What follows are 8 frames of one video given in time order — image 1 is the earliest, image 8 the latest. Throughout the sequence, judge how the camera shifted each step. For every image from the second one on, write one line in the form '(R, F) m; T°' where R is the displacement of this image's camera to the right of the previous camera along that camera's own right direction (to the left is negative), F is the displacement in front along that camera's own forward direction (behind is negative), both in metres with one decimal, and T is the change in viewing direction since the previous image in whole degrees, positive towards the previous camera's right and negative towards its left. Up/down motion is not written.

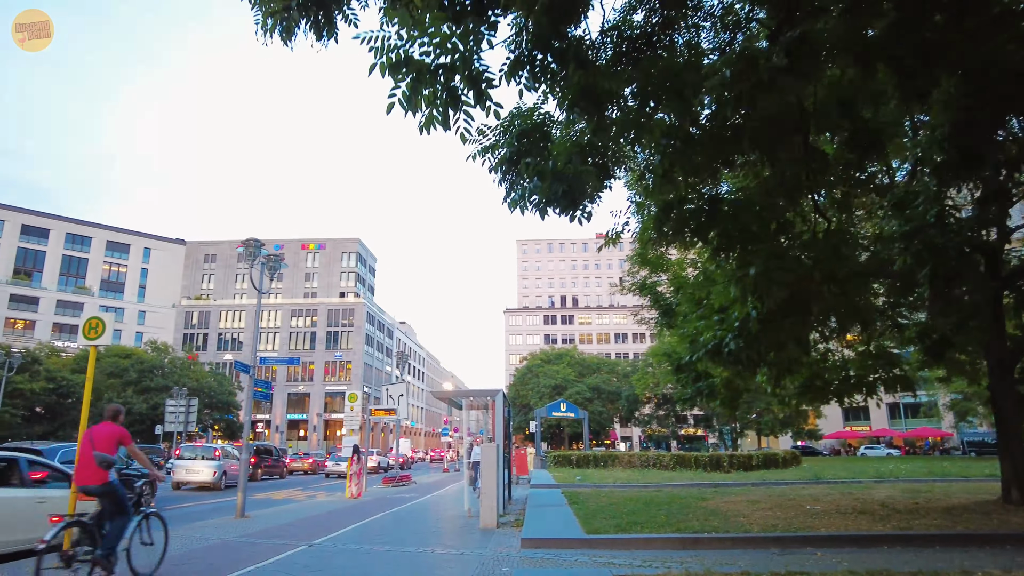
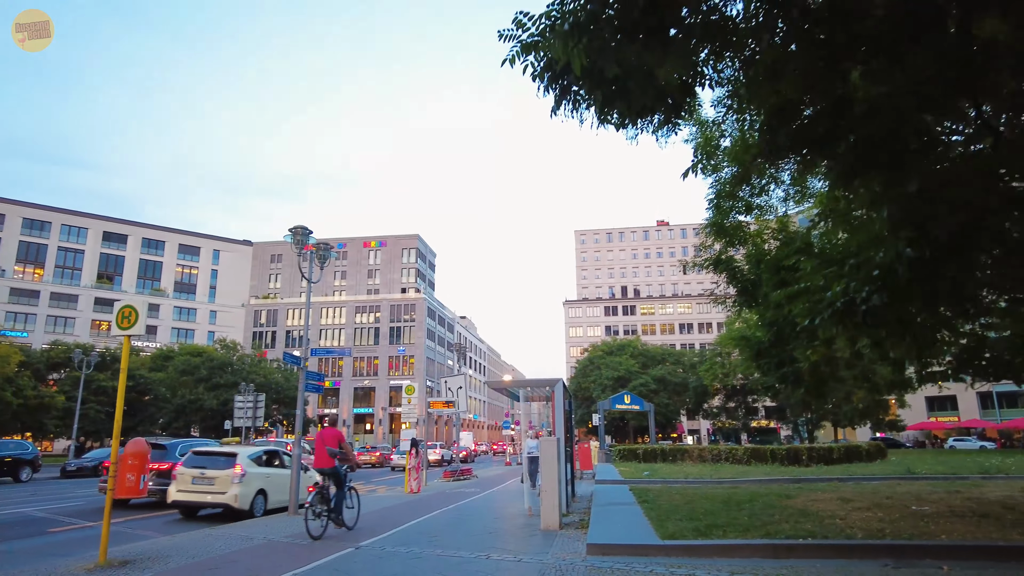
(0.0, +0.9) m; -5°
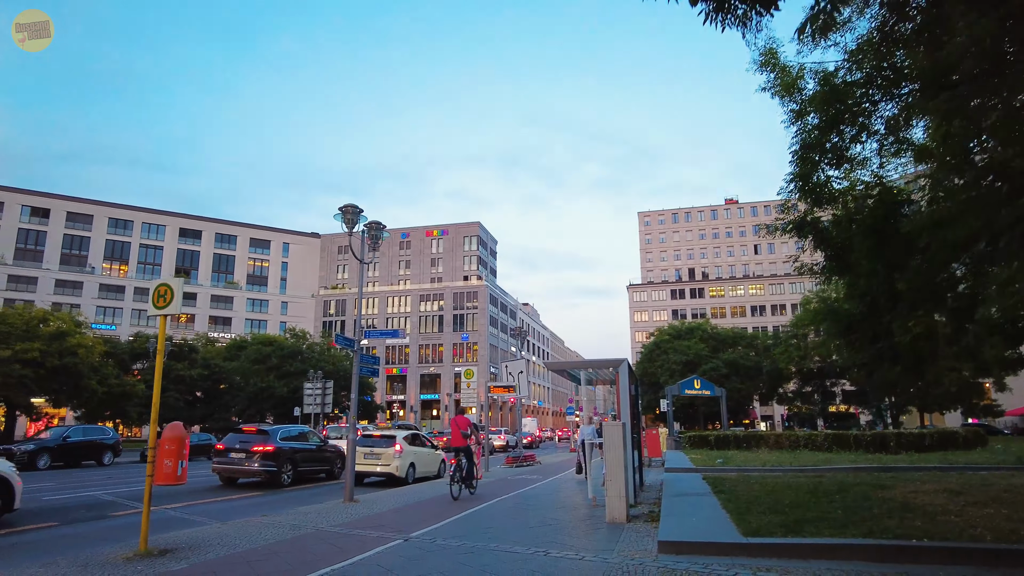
(+0.1, +0.8) m; -6°
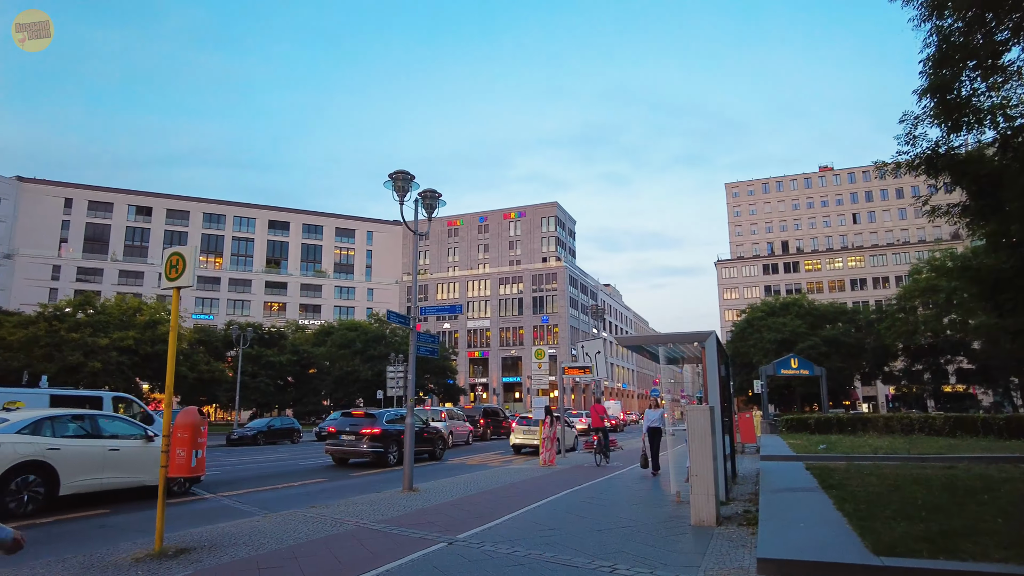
(+0.3, +1.3) m; -7°
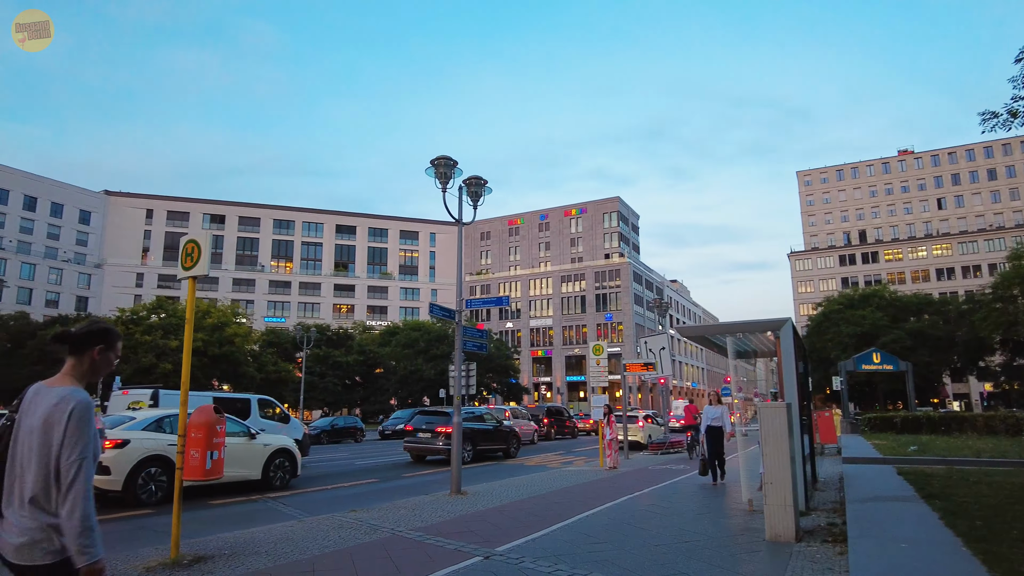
(+0.2, +0.8) m; -6°
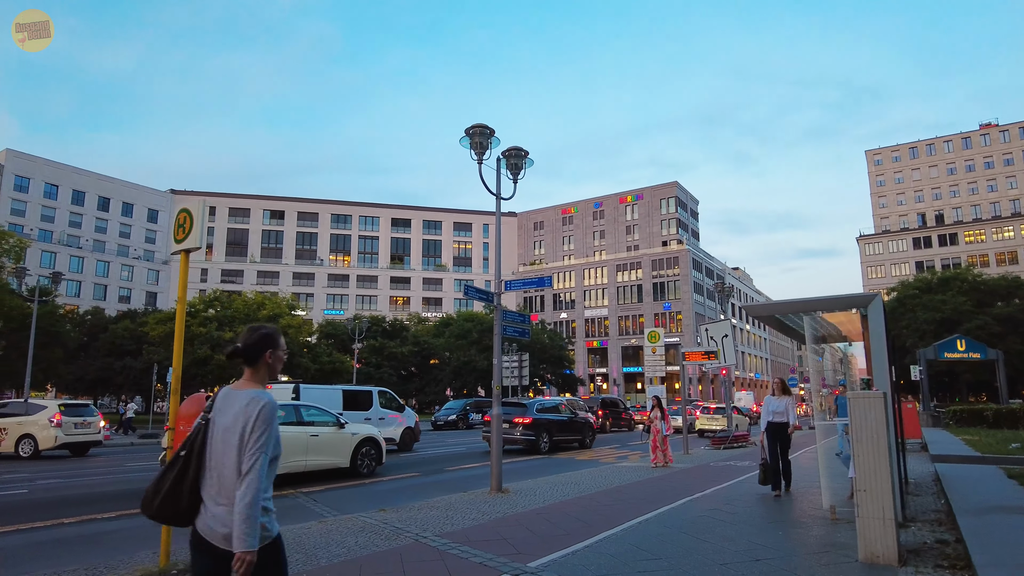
(+0.2, +1.0) m; -5°
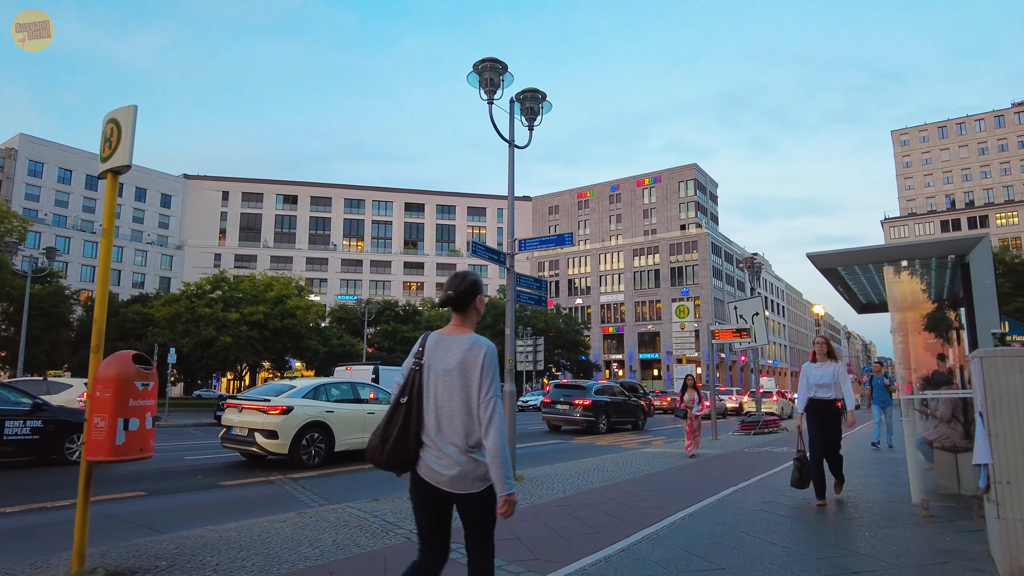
(0.0, +1.3) m; -1°
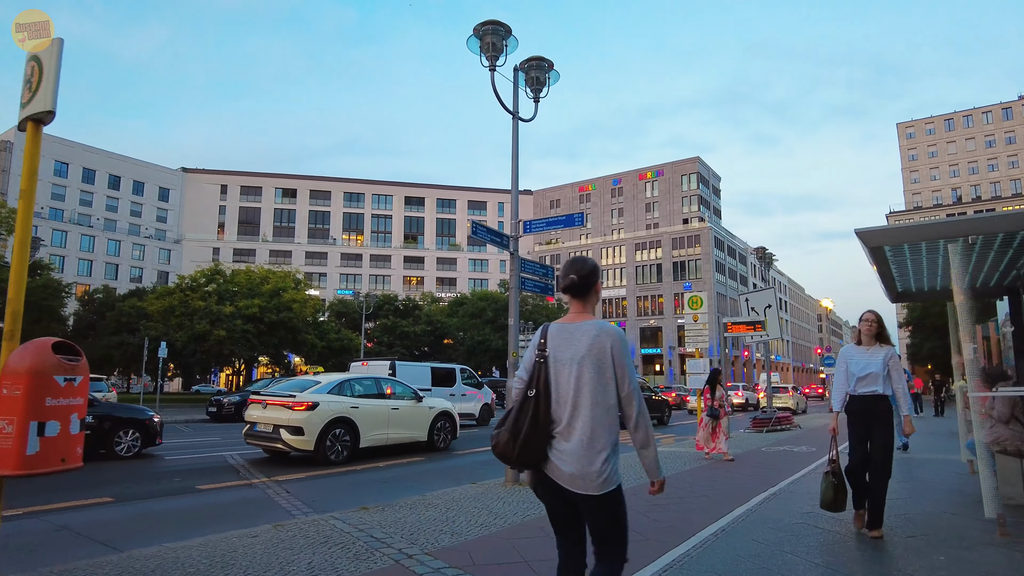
(0.0, +0.8) m; 0°
